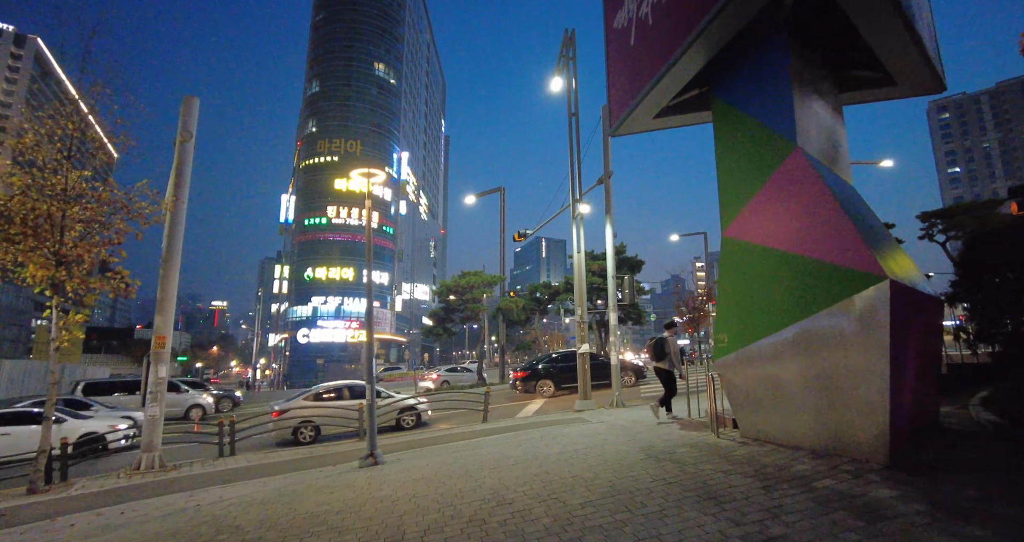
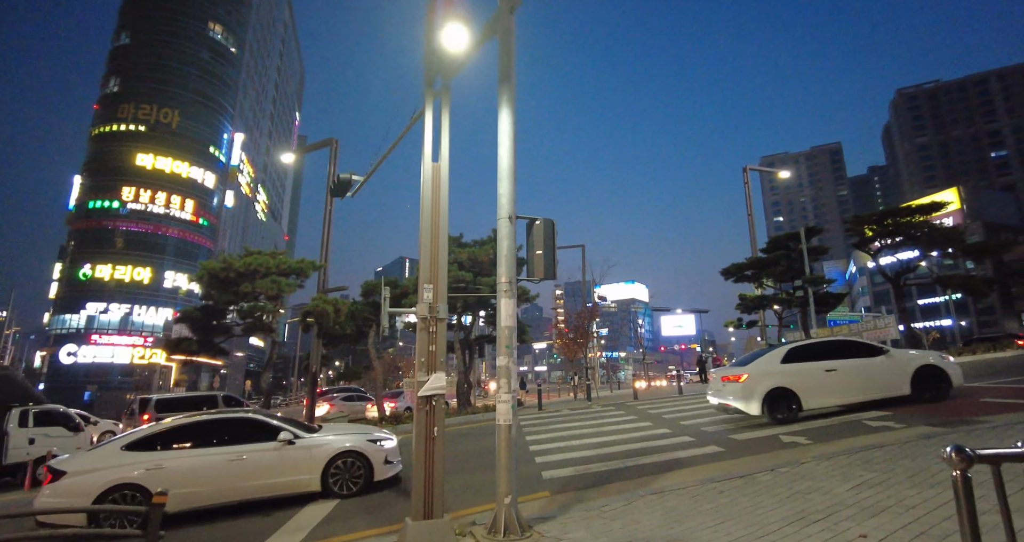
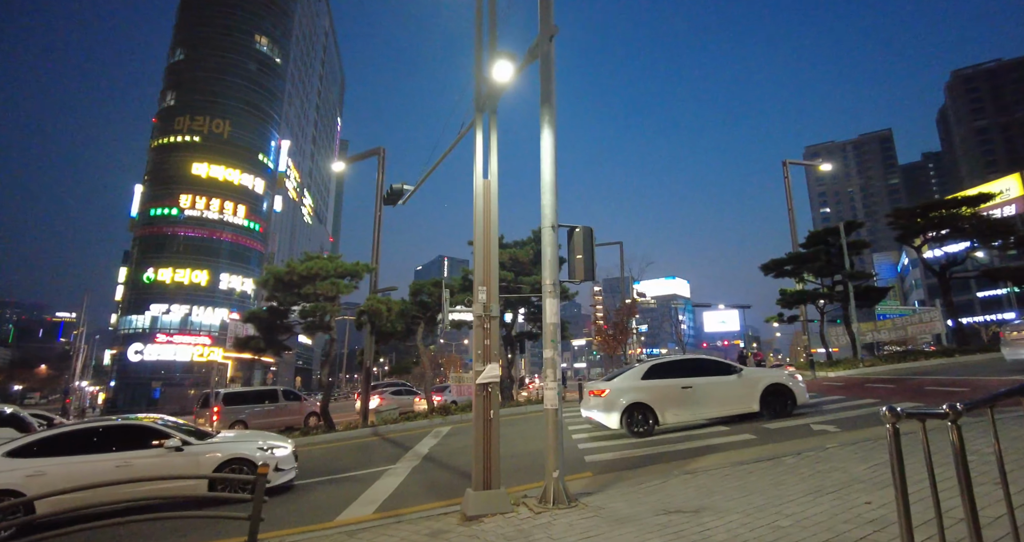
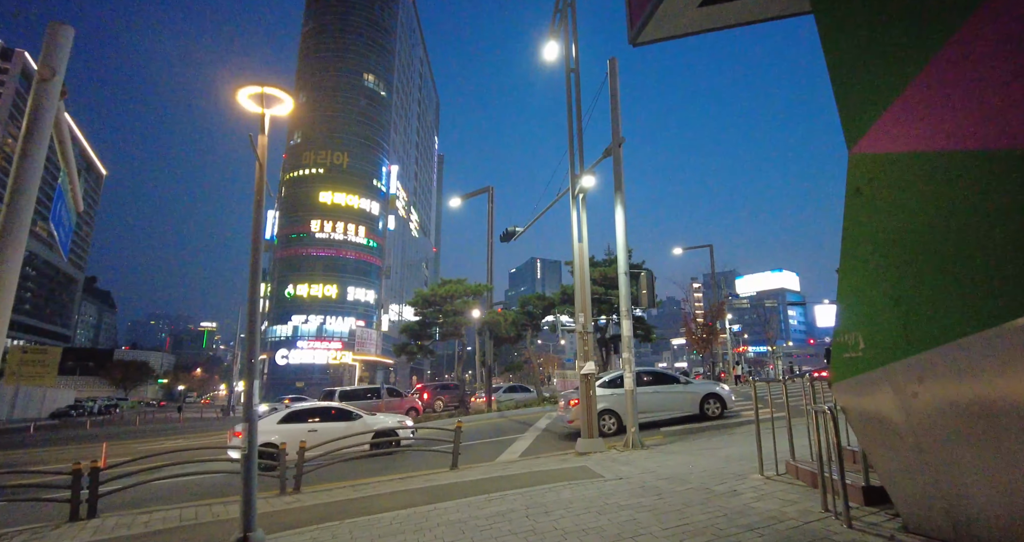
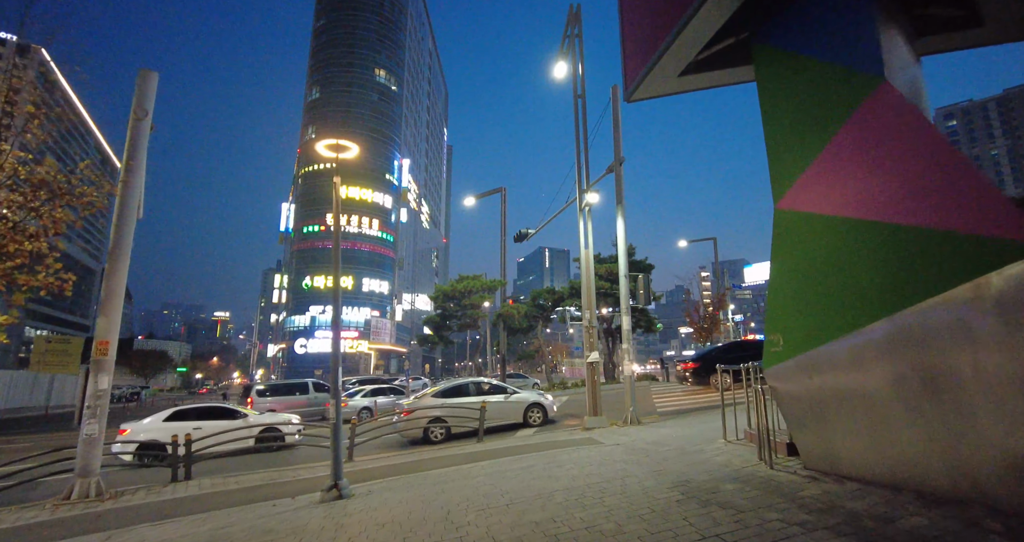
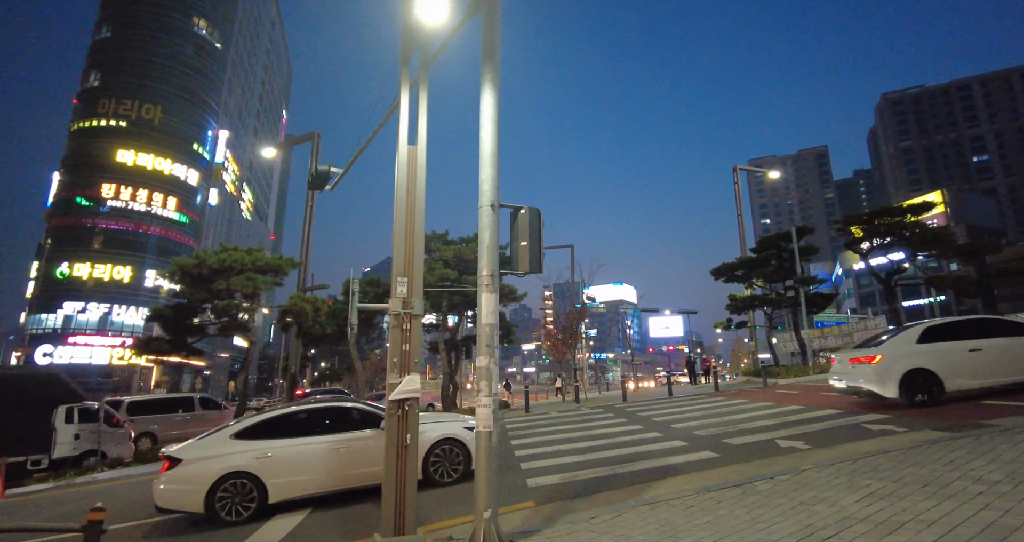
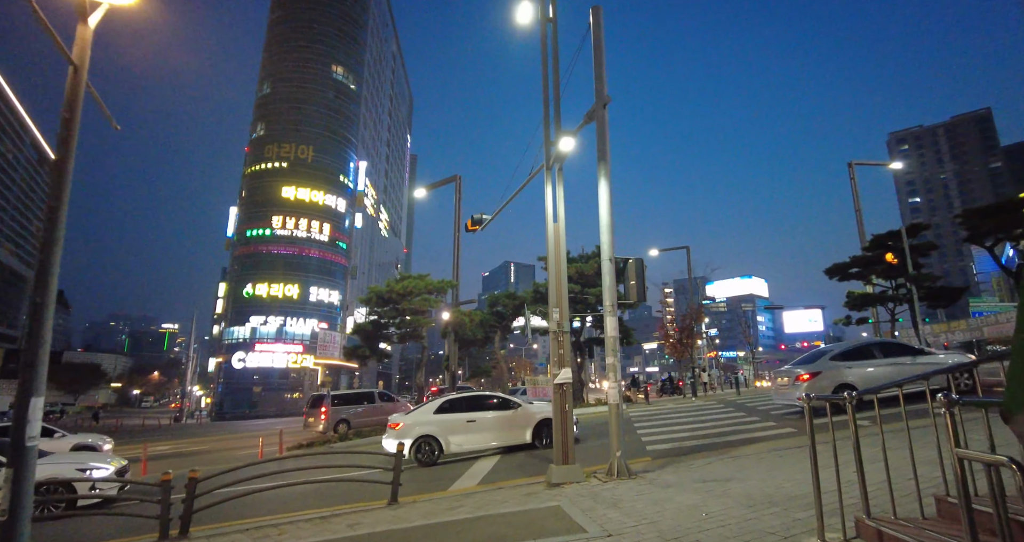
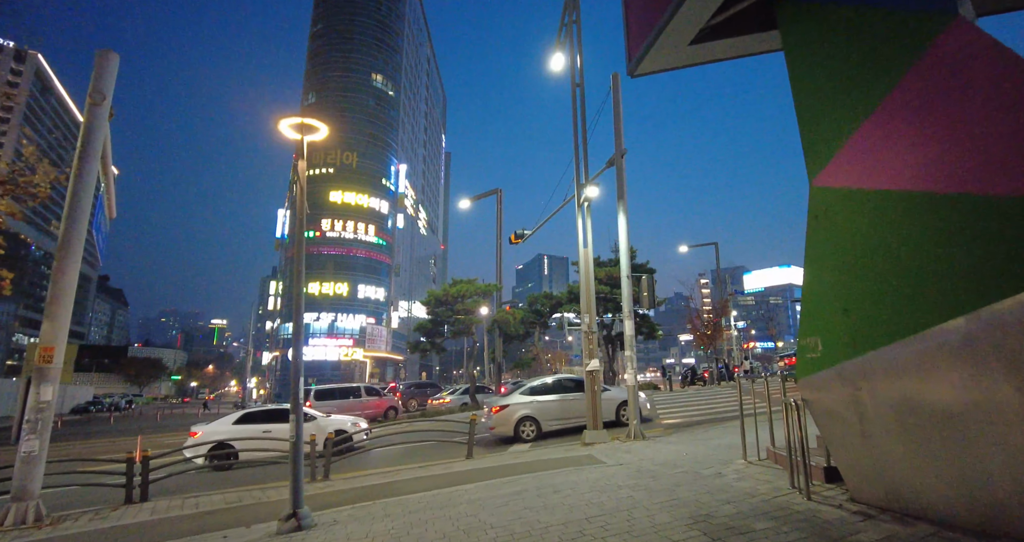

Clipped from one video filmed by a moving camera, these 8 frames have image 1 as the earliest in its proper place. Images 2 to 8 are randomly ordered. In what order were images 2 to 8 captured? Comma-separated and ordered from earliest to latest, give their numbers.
5, 8, 4, 7, 3, 2, 6
